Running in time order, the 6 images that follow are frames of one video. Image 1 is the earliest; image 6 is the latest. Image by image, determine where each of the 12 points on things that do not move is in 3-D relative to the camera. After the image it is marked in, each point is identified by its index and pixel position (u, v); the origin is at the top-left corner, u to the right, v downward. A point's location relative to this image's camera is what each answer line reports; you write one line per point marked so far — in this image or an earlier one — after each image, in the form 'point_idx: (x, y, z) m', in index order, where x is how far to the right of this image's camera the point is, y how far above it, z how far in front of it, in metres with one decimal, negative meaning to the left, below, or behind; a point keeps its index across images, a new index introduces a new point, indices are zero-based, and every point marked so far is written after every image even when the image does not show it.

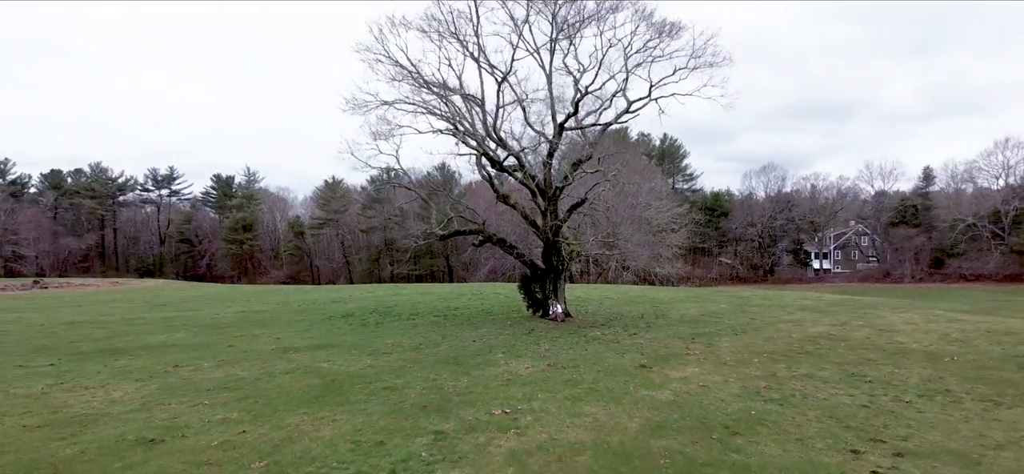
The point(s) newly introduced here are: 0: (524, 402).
0: (+0.2, -2.0, +6.5) m
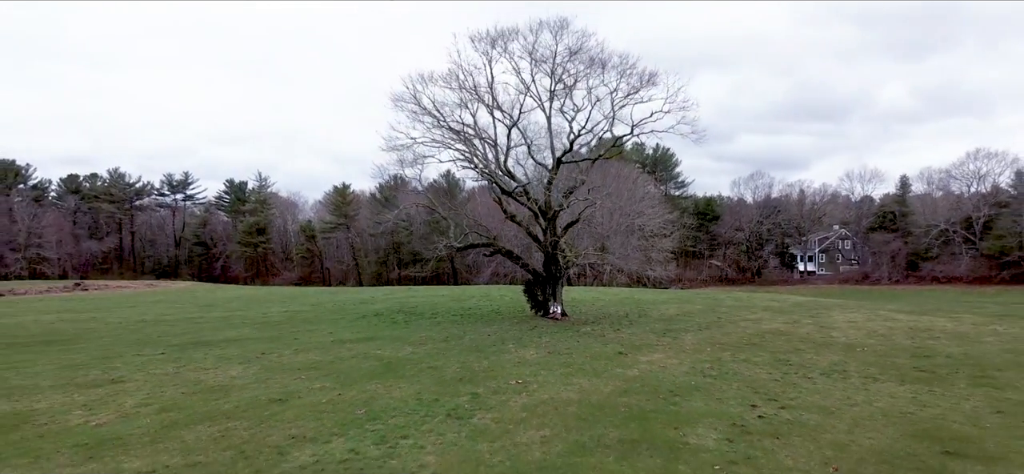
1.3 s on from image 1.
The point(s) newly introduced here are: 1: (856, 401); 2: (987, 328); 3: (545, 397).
0: (+0.4, -2.4, +9.1) m
1: (+5.3, -2.5, +8.2) m
2: (+13.6, -2.6, +15.1) m
3: (+0.5, -2.4, +7.9) m
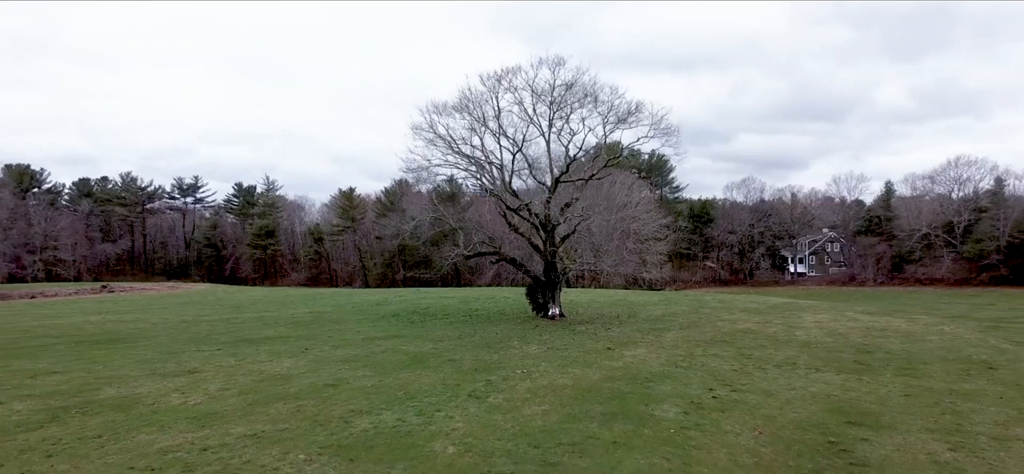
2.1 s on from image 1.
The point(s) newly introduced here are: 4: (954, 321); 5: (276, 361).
0: (+0.5, -2.7, +11.1) m
1: (+5.4, -2.9, +10.2) m
2: (+13.7, -2.9, +17.1) m
3: (+0.6, -2.7, +9.8) m
4: (+15.5, -2.9, +18.6) m
5: (-5.3, -2.8, +11.9) m
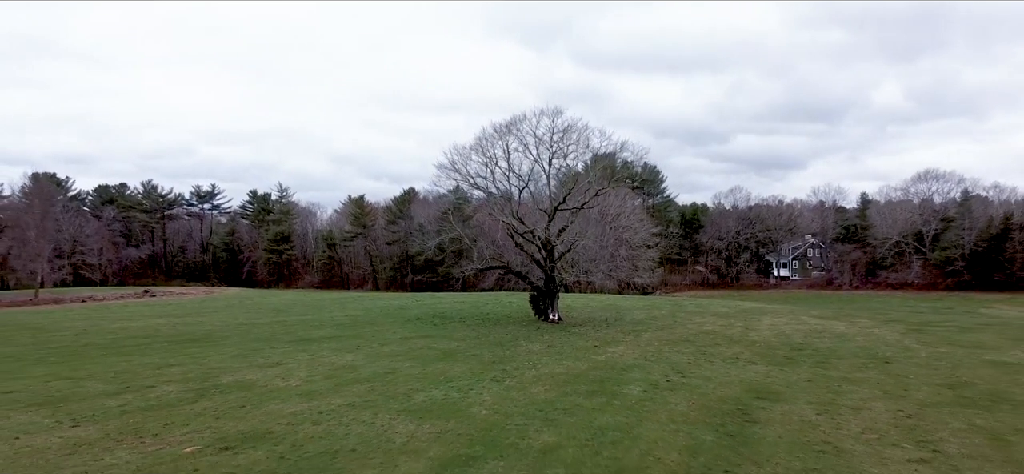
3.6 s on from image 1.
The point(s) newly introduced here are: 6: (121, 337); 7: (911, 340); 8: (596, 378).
0: (+0.7, -3.4, +14.6) m
1: (+5.7, -3.6, +13.7) m
2: (+13.9, -3.6, +20.7) m
3: (+0.8, -3.4, +13.4) m
4: (+15.7, -3.6, +22.2) m
5: (-5.1, -3.5, +15.4) m
6: (-14.6, -3.8, +19.7) m
7: (+14.3, -3.7, +18.9) m
8: (+2.0, -3.4, +12.8) m
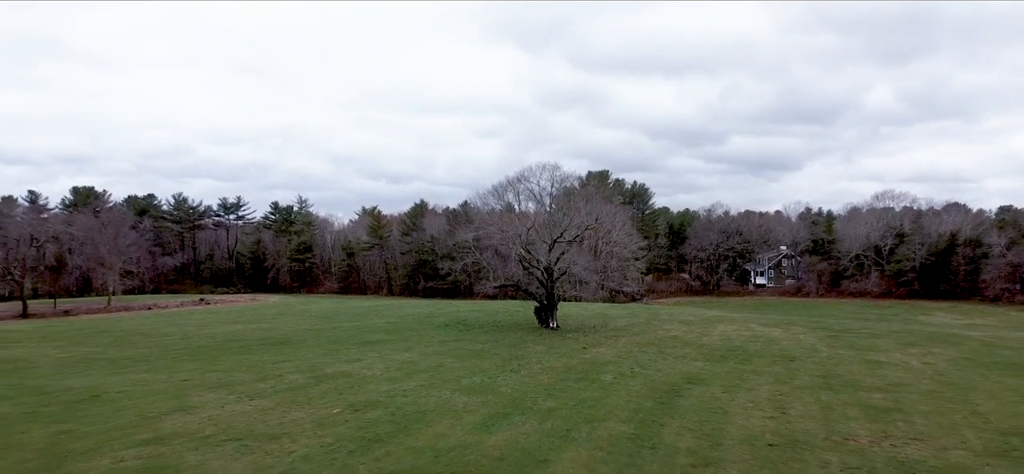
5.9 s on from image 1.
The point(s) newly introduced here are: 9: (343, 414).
0: (+1.2, -4.7, +20.6) m
1: (+6.2, -4.9, +19.8) m
2: (+14.4, -5.0, +26.7) m
3: (+1.3, -4.7, +19.4) m
4: (+16.1, -5.0, +28.2) m
5: (-4.6, -4.8, +21.4) m
6: (-14.2, -5.0, +25.7) m
7: (+14.7, -5.0, +24.9) m
8: (+2.5, -4.7, +18.8) m
9: (-4.8, -5.0, +14.8) m
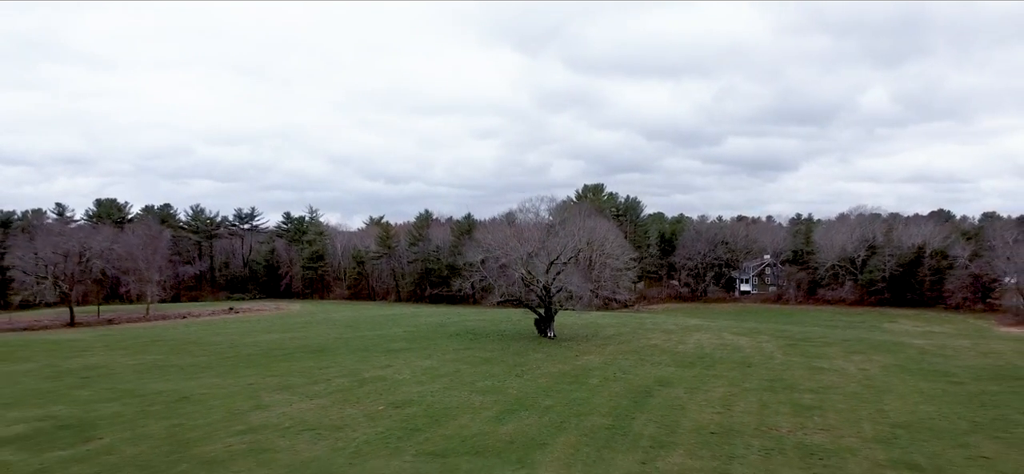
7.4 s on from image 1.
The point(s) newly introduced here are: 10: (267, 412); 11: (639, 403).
0: (+1.4, -6.0, +24.9) m
1: (+6.4, -6.2, +24.0) m
2: (+14.5, -6.3, +31.0) m
3: (+1.5, -6.0, +23.7) m
4: (+16.3, -6.3, +32.5) m
5: (-4.4, -6.1, +25.6) m
6: (-14.0, -6.3, +29.9) m
7: (+14.9, -6.3, +29.2) m
8: (+2.7, -6.0, +23.0) m
9: (-4.5, -6.3, +19.1) m
10: (-8.9, -6.3, +19.0) m
11: (+4.7, -6.2, +19.6) m
